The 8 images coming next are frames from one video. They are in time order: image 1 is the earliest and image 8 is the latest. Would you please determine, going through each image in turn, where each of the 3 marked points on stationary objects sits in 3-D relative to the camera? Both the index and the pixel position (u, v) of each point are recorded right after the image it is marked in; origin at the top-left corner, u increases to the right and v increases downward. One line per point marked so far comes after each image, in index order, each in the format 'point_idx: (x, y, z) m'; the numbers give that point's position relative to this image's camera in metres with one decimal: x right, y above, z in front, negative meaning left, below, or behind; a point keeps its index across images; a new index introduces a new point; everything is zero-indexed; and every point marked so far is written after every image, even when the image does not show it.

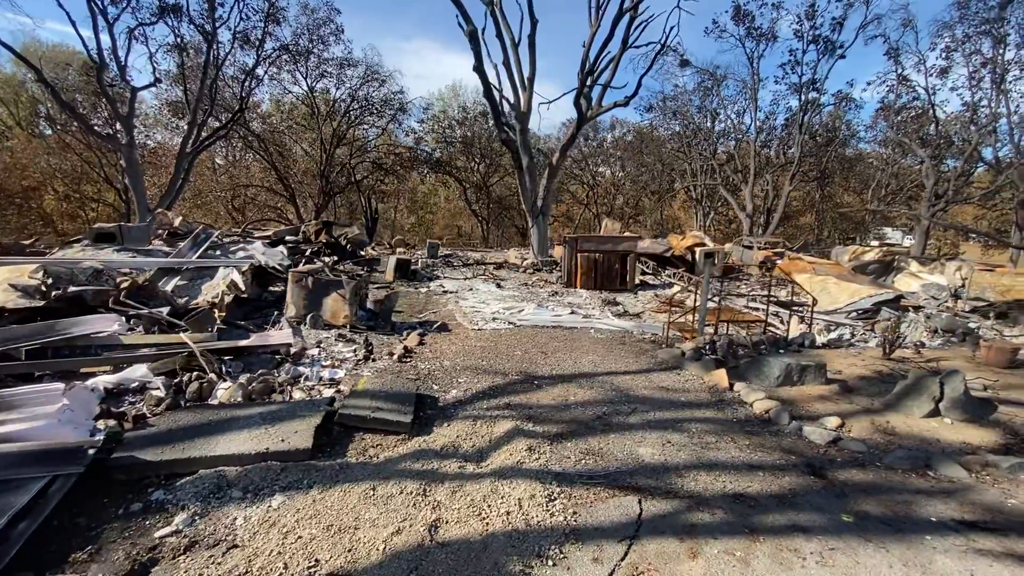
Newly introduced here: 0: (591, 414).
0: (+0.6, -1.0, +3.9) m
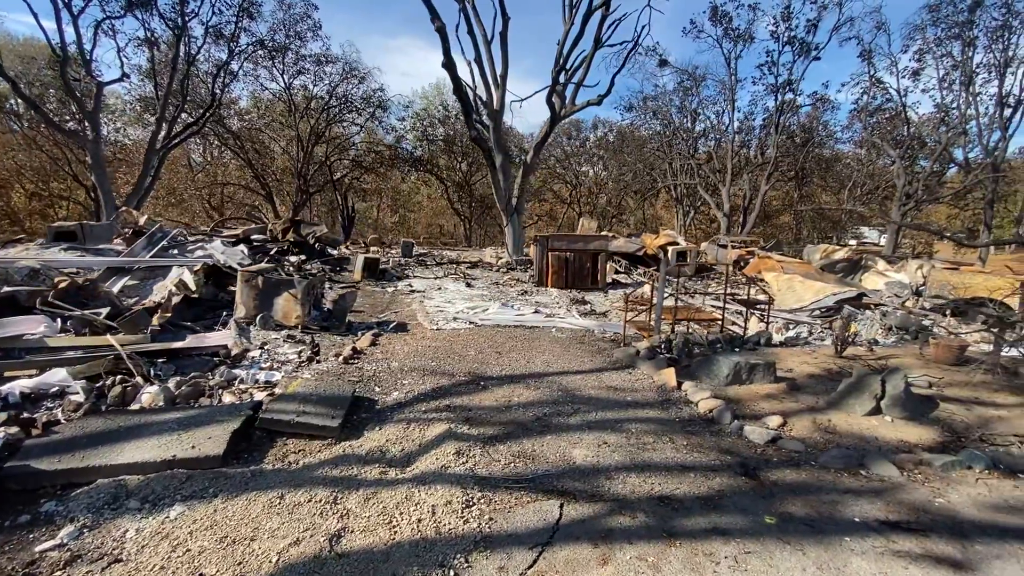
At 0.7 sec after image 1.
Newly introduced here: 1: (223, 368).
0: (+0.1, -1.0, +3.8) m
1: (-2.6, -0.7, +4.3) m
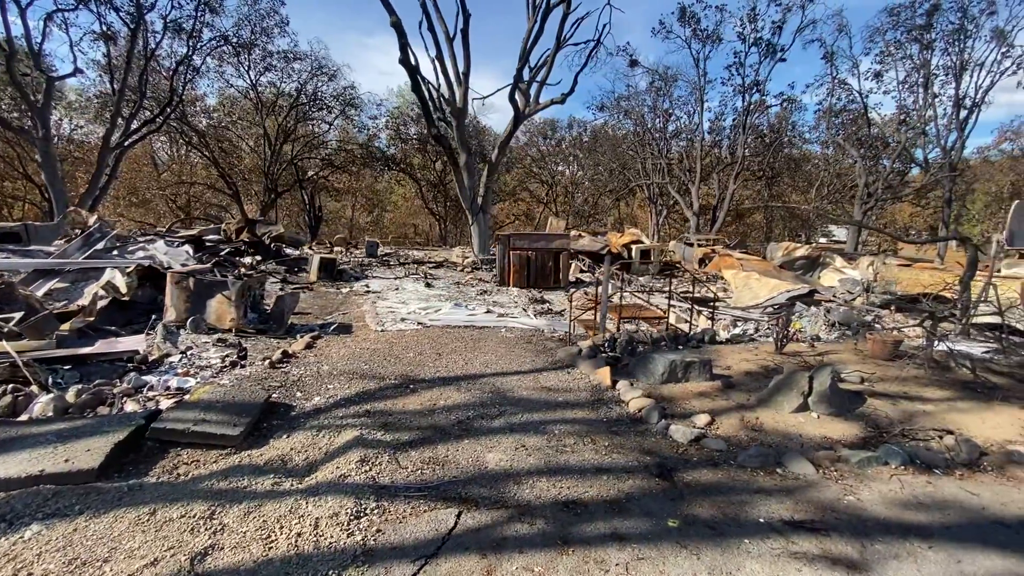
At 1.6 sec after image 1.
0: (-0.4, -1.0, +3.7) m
1: (-3.2, -0.7, +4.1) m
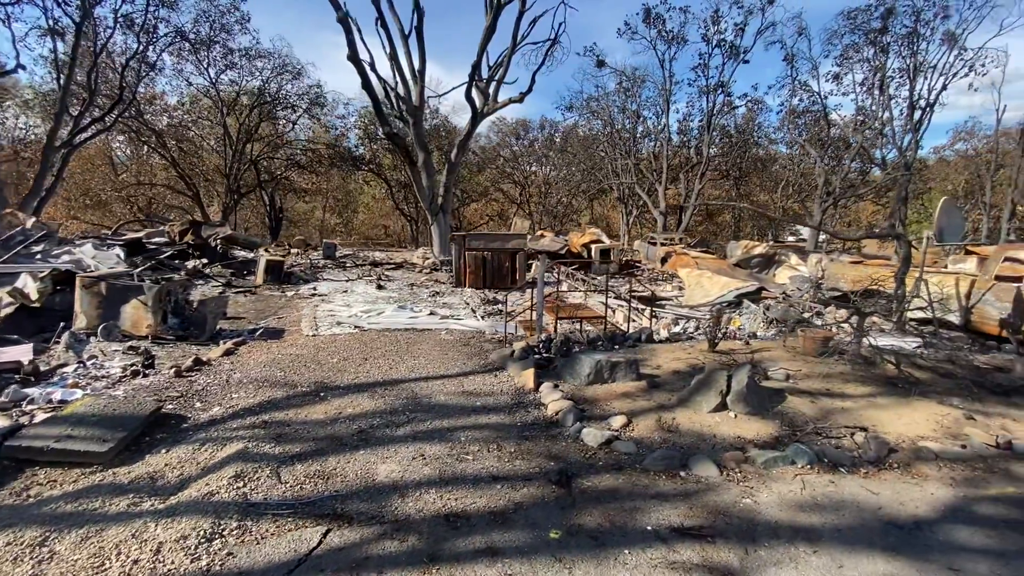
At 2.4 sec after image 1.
0: (-1.1, -1.0, +3.5) m
1: (-3.9, -0.8, +3.8) m
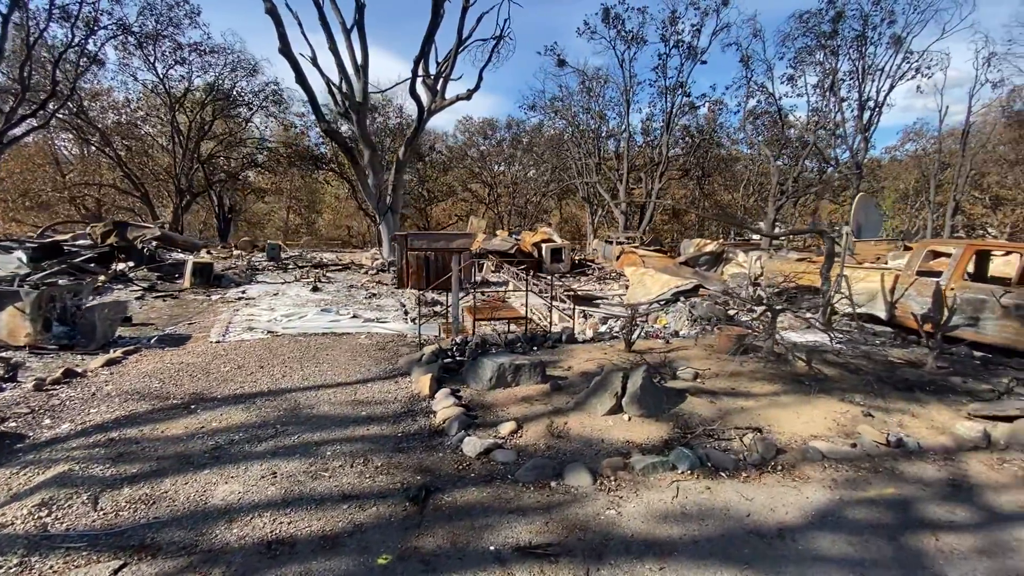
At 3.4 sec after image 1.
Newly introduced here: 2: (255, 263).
0: (-2.0, -1.0, +3.2) m
1: (-4.7, -0.8, +3.4) m
2: (-6.6, +0.7, +12.4) m
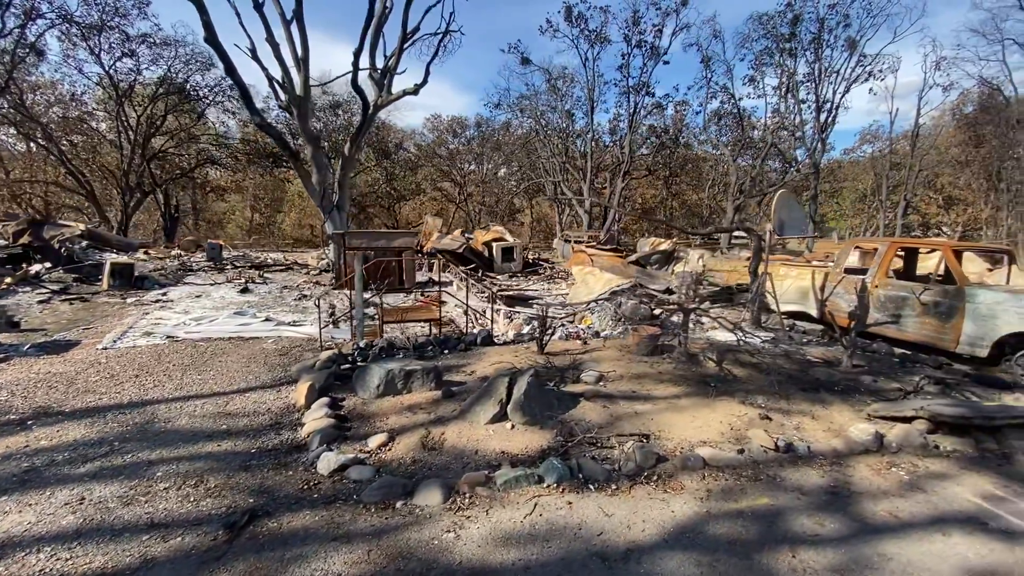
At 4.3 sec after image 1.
0: (-2.8, -1.0, +2.8) m
1: (-5.6, -0.9, +2.9) m
2: (-7.8, +0.6, +11.8) m
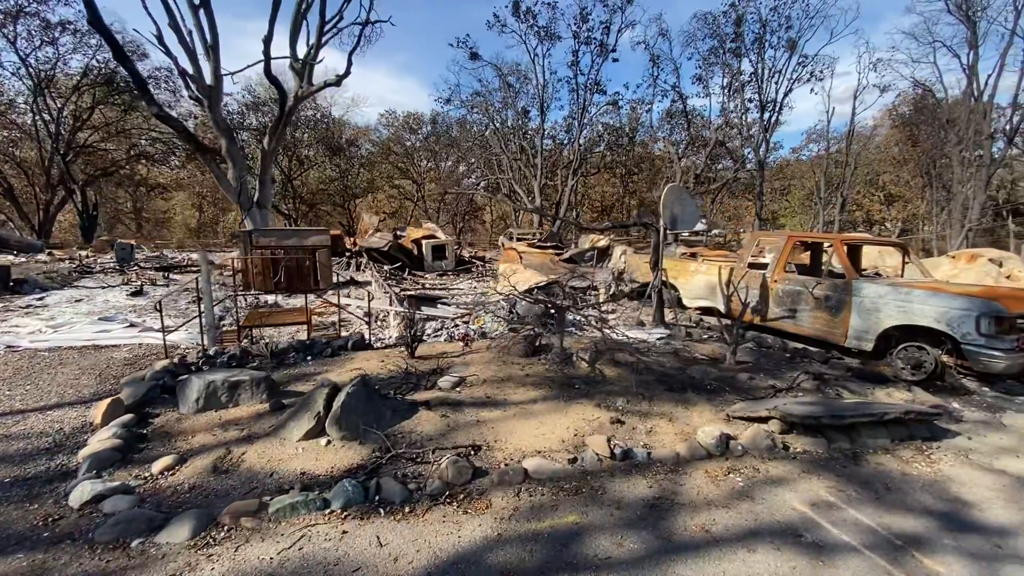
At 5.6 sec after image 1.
0: (-4.0, -1.1, +2.3) m
1: (-6.7, -0.9, +2.2) m
2: (-9.5, +0.5, +11.0) m
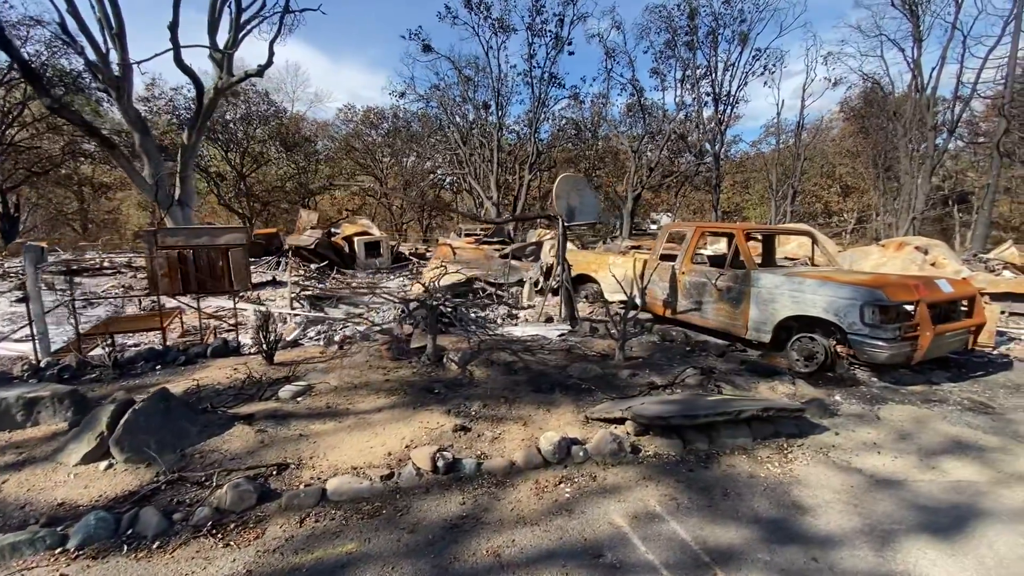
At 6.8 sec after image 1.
0: (-5.0, -1.2, +1.8) m
1: (-7.8, -1.1, +1.6) m
2: (-11.0, +0.4, +10.3) m
